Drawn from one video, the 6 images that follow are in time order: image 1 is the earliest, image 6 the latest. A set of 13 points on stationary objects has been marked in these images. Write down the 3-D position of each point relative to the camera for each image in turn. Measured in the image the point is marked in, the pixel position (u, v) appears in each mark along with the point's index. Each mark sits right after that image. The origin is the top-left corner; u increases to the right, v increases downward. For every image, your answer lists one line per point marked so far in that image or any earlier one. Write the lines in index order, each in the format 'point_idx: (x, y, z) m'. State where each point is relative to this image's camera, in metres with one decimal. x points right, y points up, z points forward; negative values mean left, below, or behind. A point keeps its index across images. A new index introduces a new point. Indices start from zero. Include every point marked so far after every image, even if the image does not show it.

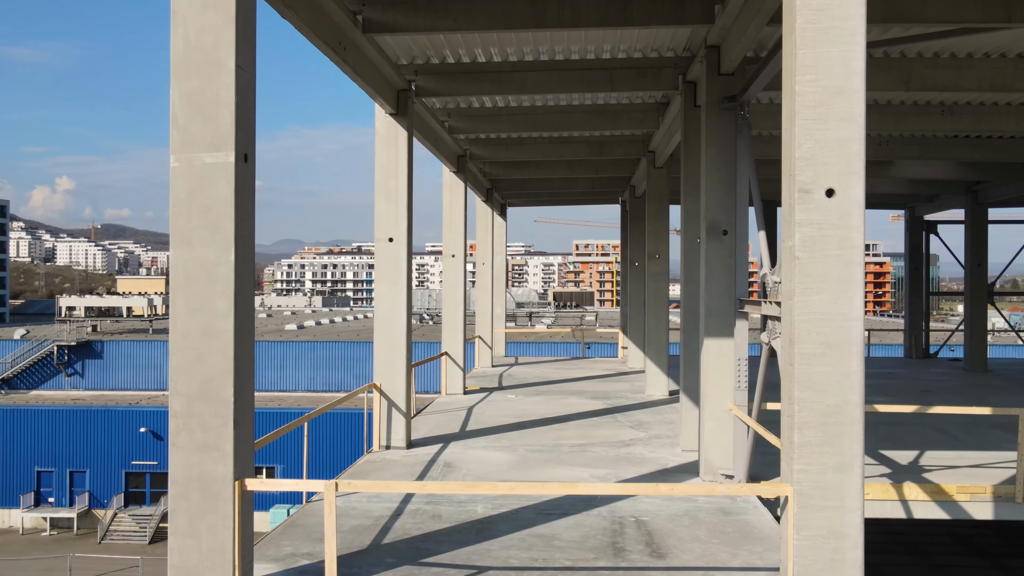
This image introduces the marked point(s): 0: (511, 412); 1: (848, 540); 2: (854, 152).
0: (0.0, -1.6, +12.5) m
1: (+1.6, -1.2, +4.6) m
2: (+1.6, +0.6, +4.6) m
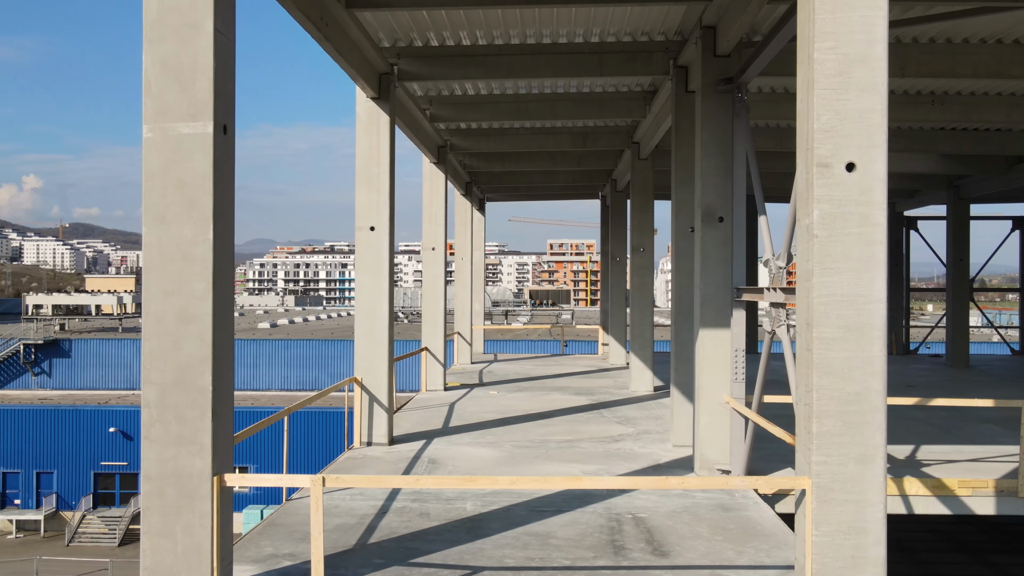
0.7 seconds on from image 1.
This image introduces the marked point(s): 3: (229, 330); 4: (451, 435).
0: (-0.2, -1.5, +12.2) m
1: (+1.6, -1.1, +4.3) m
2: (+1.6, +0.7, +4.3) m
3: (-1.3, -0.2, +4.6) m
4: (-0.6, -1.5, +9.9) m
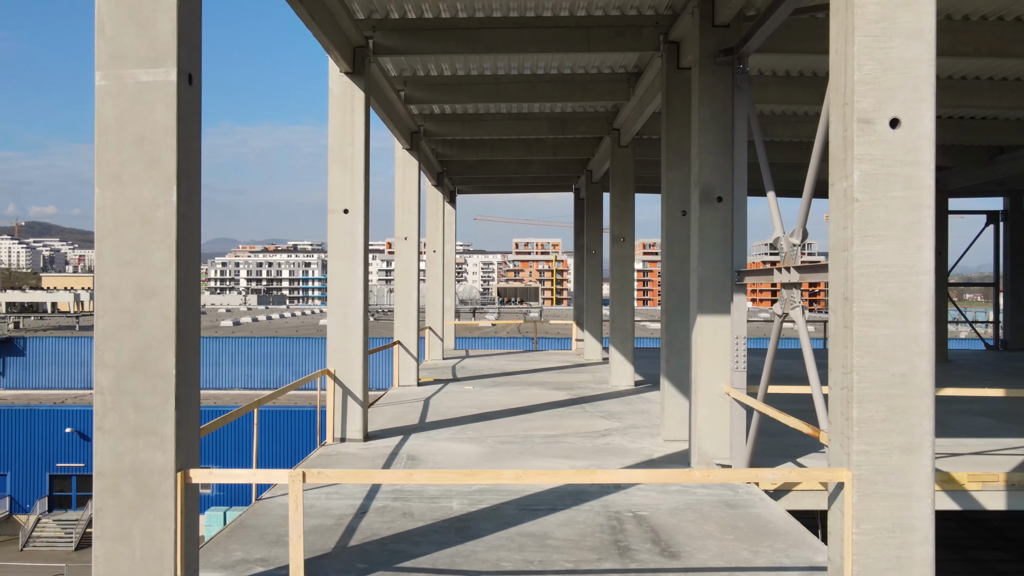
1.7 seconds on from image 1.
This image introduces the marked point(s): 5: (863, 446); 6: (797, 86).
0: (-0.5, -1.4, +11.6) m
1: (+1.6, -1.0, +3.9) m
2: (+1.6, +0.8, +3.9) m
3: (-1.3, -0.1, +4.1) m
4: (-0.8, -1.4, +9.3) m
5: (+1.4, -0.6, +3.9) m
6: (+3.3, +2.3, +11.2) m
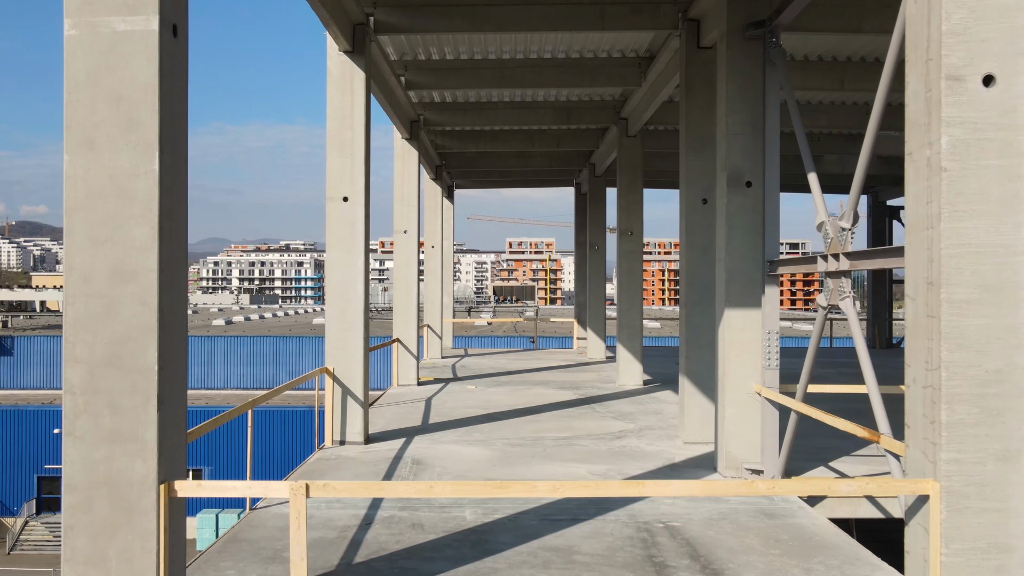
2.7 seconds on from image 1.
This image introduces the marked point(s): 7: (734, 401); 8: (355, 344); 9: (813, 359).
0: (-0.4, -1.3, +11.1) m
1: (+1.7, -0.9, +3.4) m
2: (+1.7, +0.9, +3.4) m
3: (-1.2, 0.0, +3.5) m
4: (-0.7, -1.3, +8.8) m
5: (+1.5, -0.6, +3.4) m
6: (+3.3, +2.4, +10.7) m
7: (+1.5, -0.8, +6.8) m
8: (-1.3, -0.5, +8.3) m
9: (+1.8, -0.4, +5.8) m
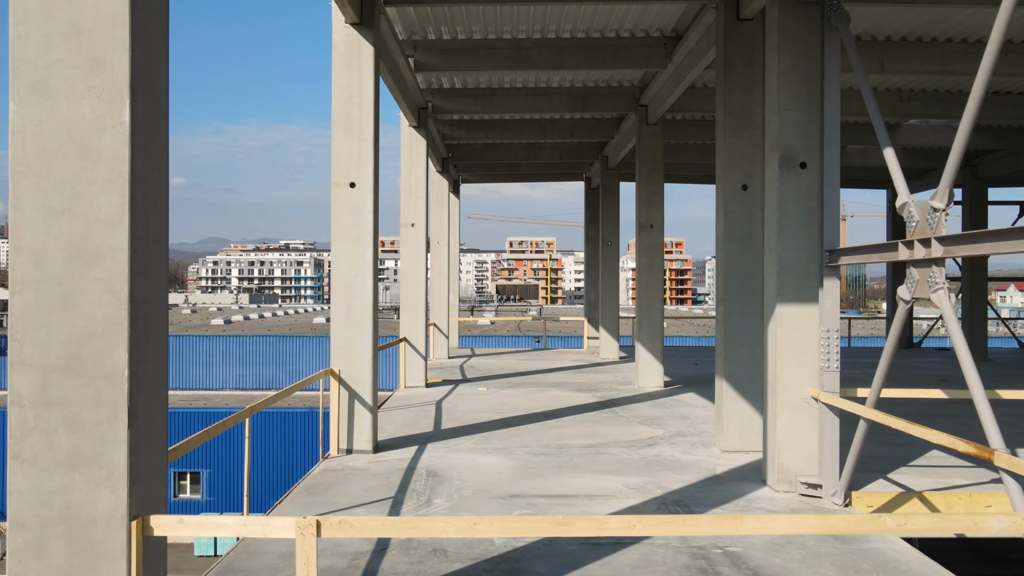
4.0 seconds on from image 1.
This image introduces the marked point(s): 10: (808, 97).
0: (-0.2, -1.3, +10.4) m
1: (+1.9, -0.9, +2.7) m
2: (+1.9, +0.9, +2.7) m
3: (-1.0, 0.0, +2.8) m
4: (-0.5, -1.3, +8.1) m
5: (+1.7, -0.5, +2.7) m
6: (+3.5, +2.4, +10.0) m
7: (+1.7, -0.7, +6.1) m
8: (-1.2, -0.4, +7.6) m
9: (+2.0, -0.4, +5.1) m
10: (+1.8, +1.2, +6.1) m
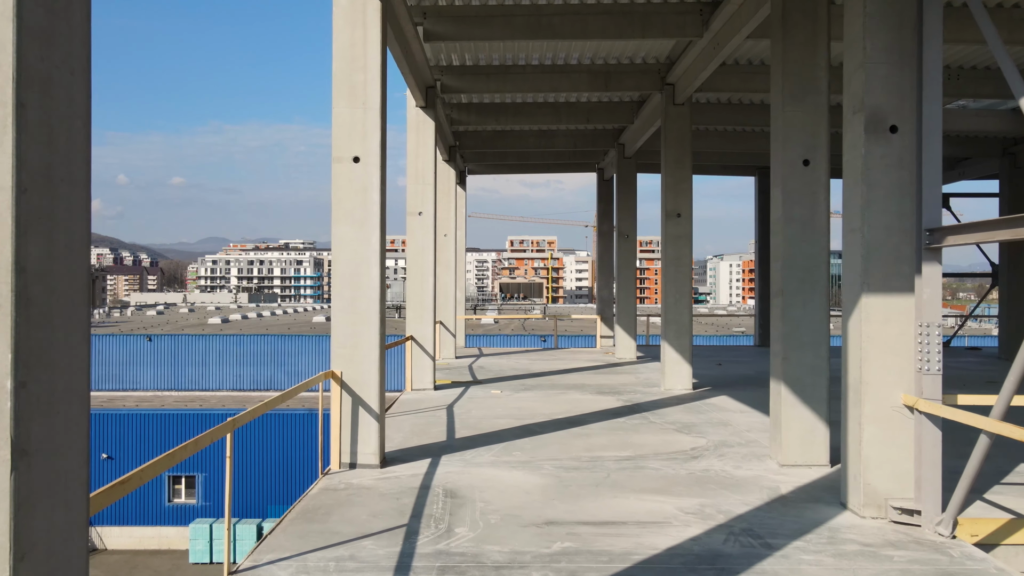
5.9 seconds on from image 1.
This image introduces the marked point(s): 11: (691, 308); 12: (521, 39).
0: (-0.1, -1.2, +9.4) m
1: (+2.1, -0.8, +1.7) m
2: (+2.1, +1.0, +1.7) m
3: (-0.8, +0.1, +1.9) m
4: (-0.4, -1.2, +7.1) m
5: (+1.9, -0.5, +1.7) m
6: (+3.7, +2.5, +9.0) m
7: (+1.9, -0.7, +5.1) m
8: (-1.0, -0.4, +6.6) m
9: (+2.1, -0.3, +4.1) m
10: (+2.0, +1.3, +5.1) m
11: (+2.1, -0.2, +11.6) m
12: (+0.1, +2.4, +9.5) m
